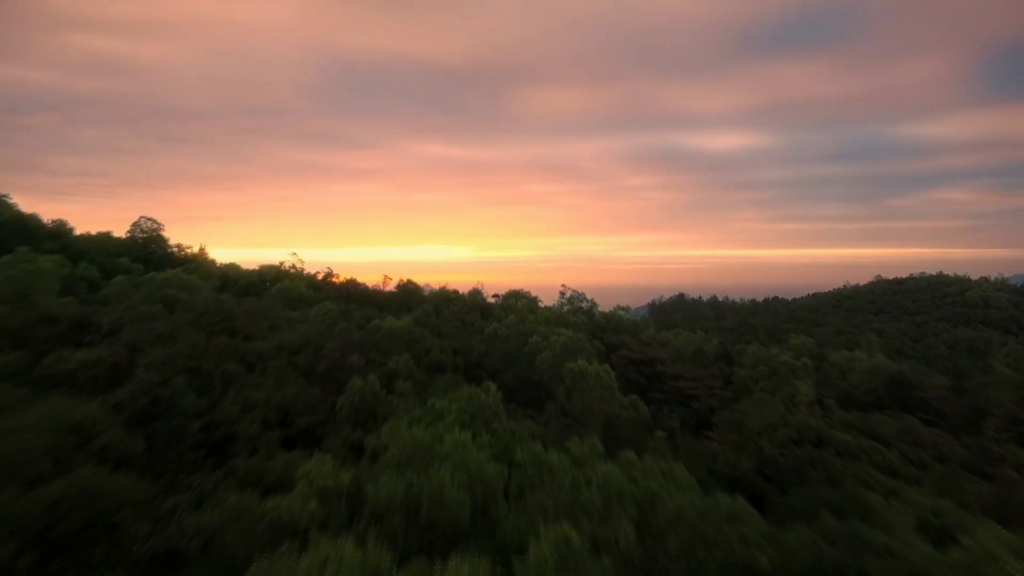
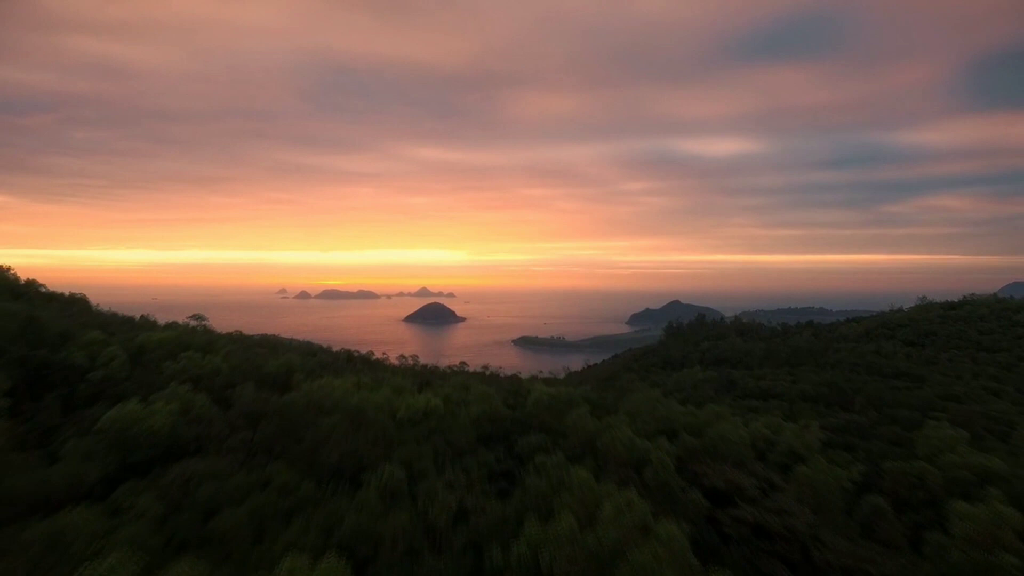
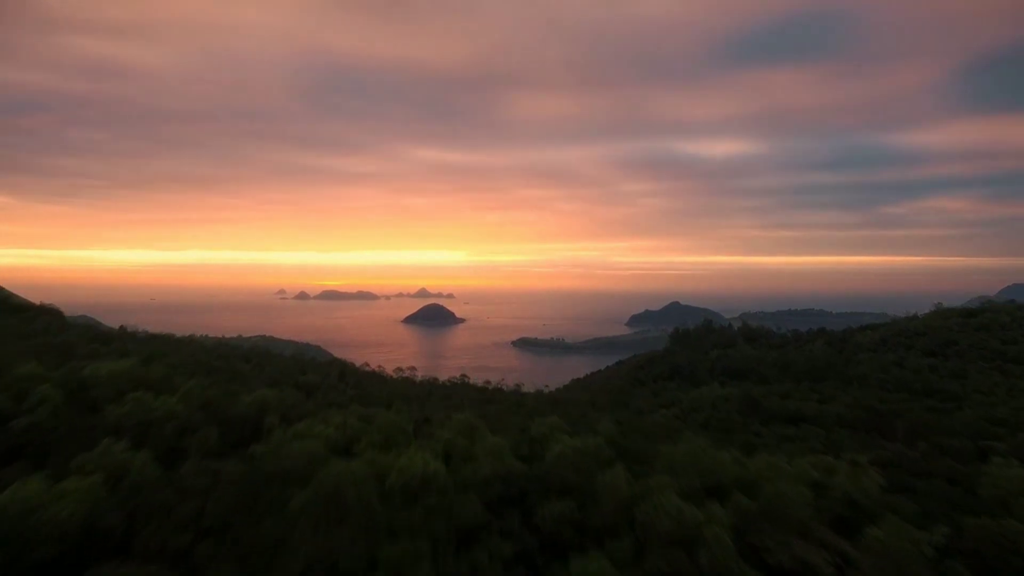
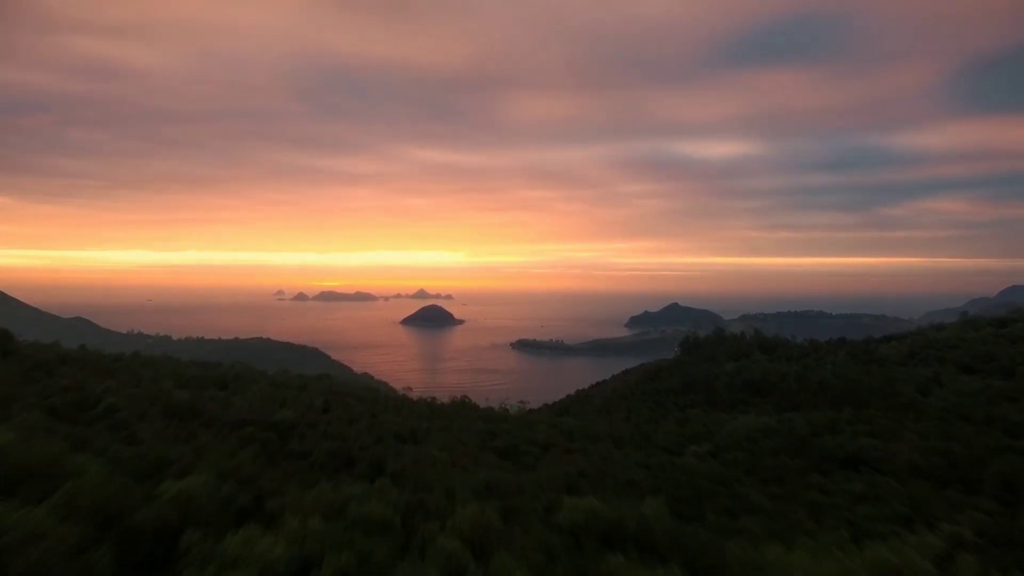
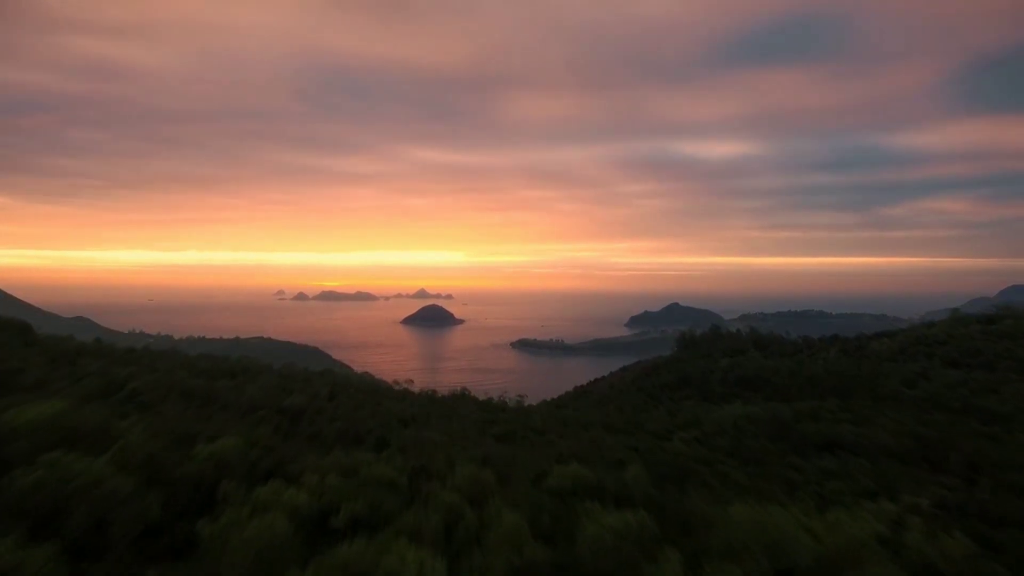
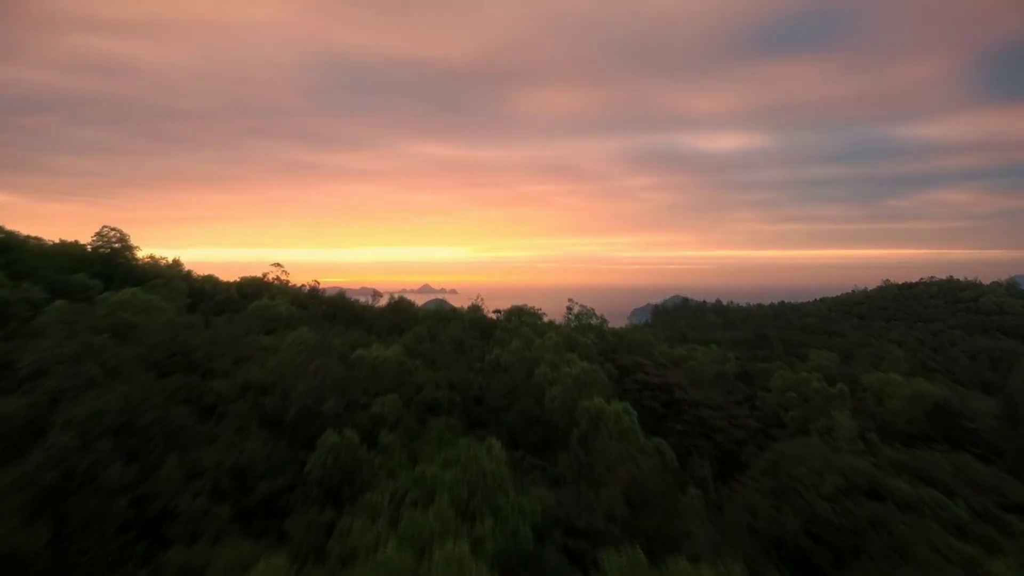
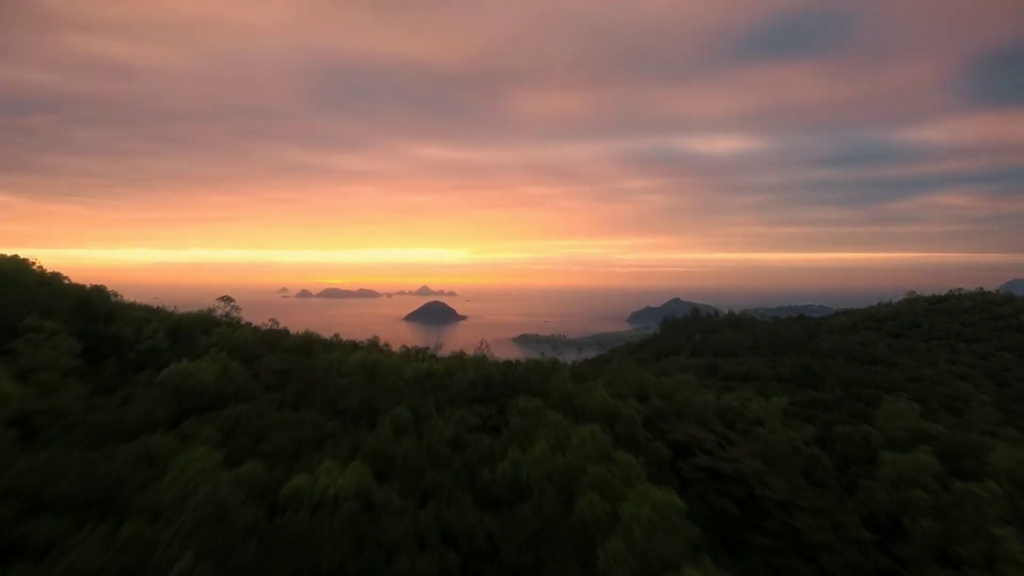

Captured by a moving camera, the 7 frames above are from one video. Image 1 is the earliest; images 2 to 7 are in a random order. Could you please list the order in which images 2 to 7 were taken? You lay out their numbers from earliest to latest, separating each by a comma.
6, 7, 2, 3, 5, 4
